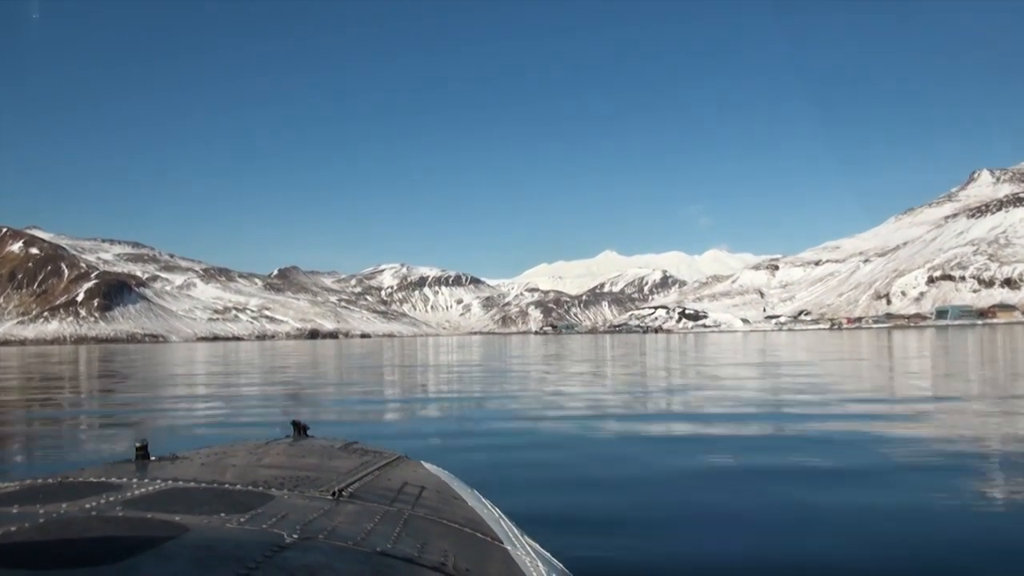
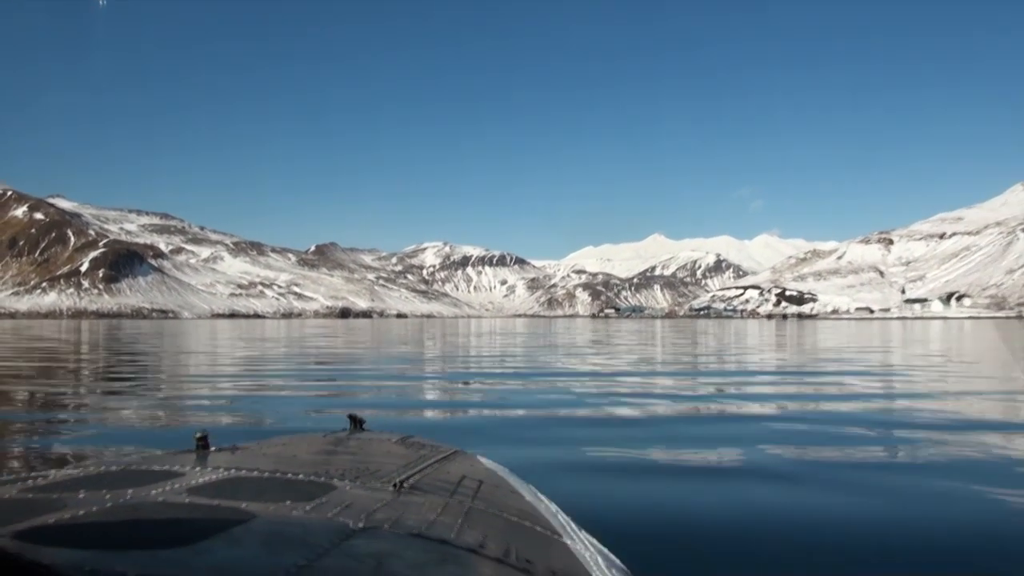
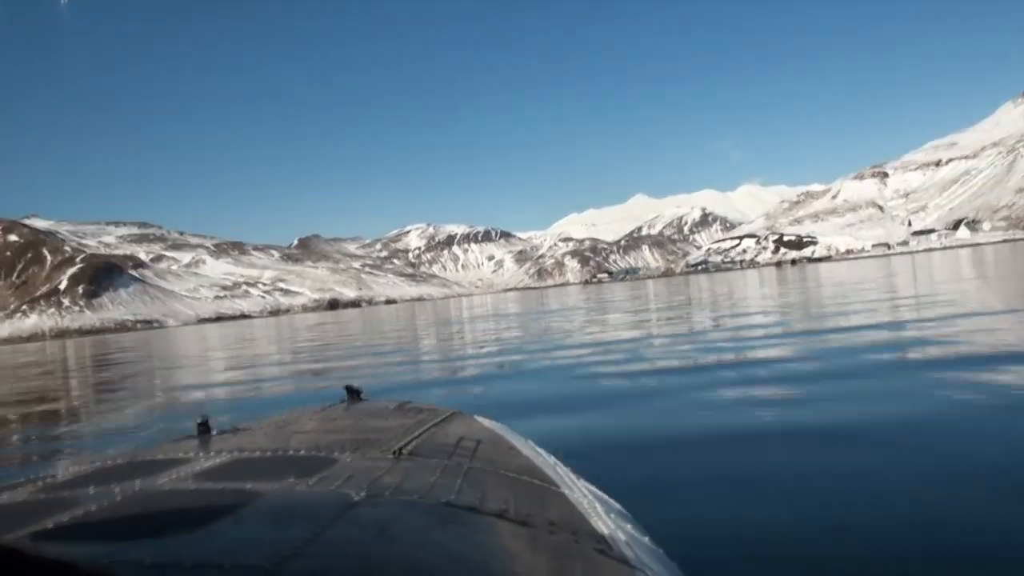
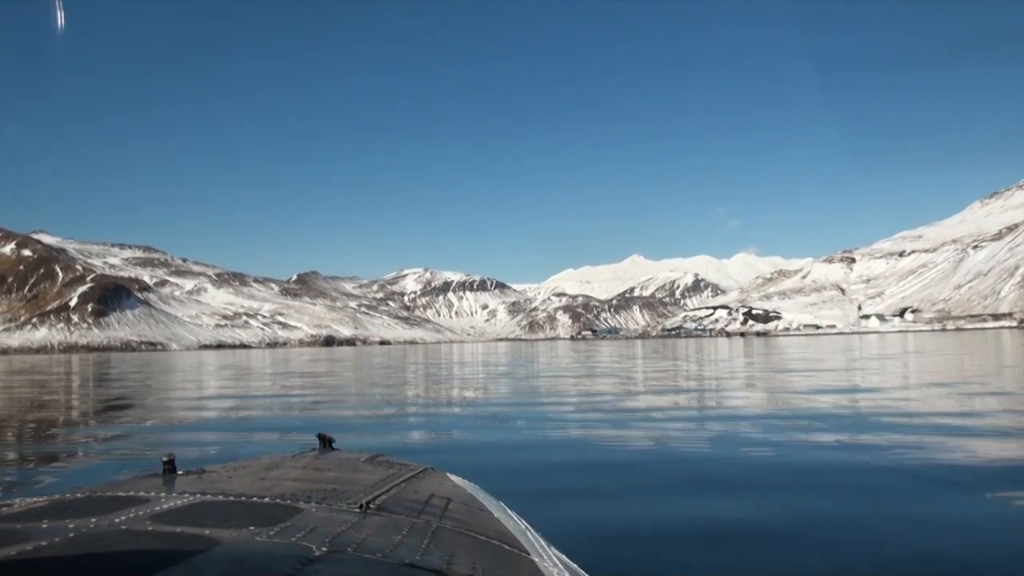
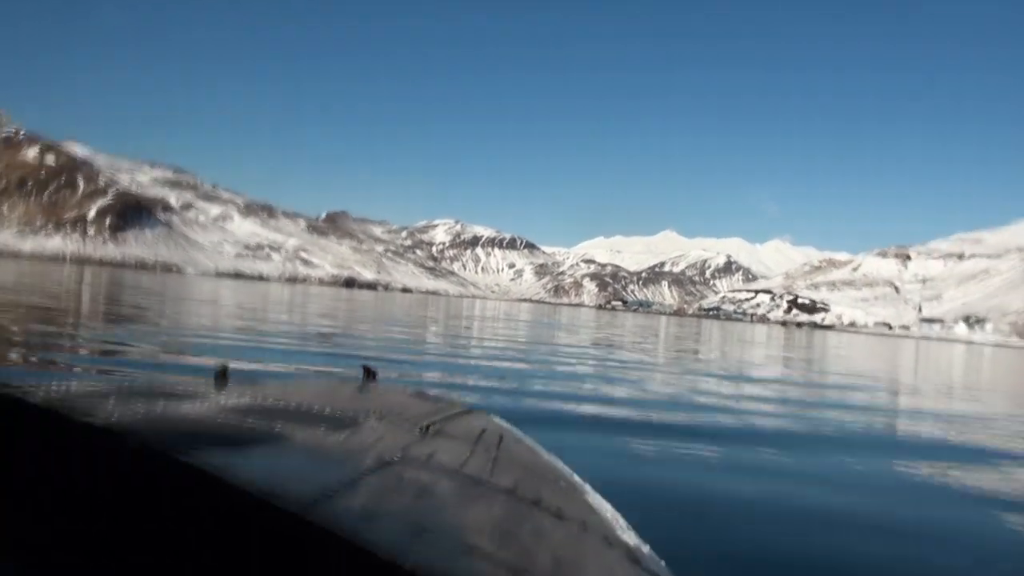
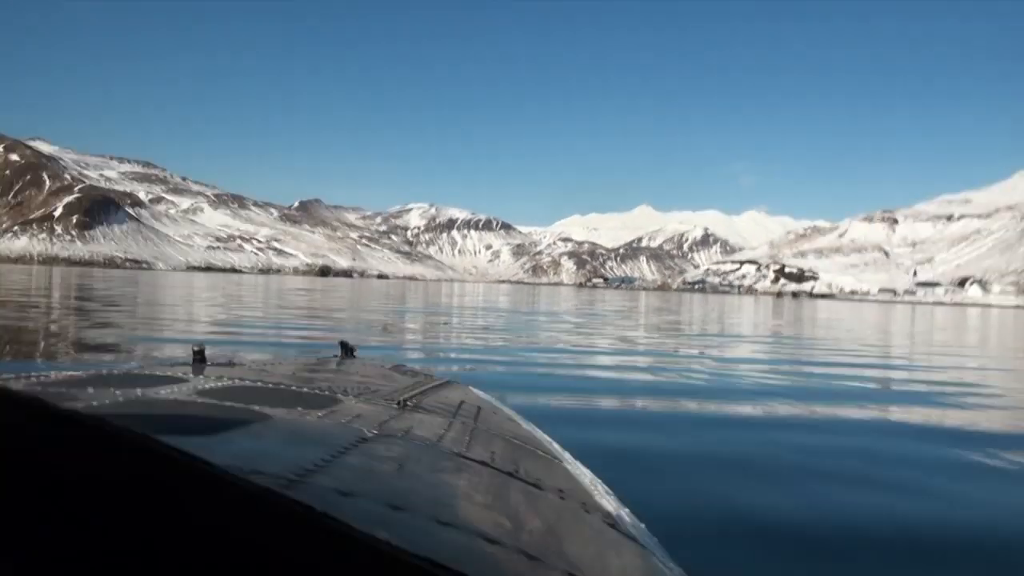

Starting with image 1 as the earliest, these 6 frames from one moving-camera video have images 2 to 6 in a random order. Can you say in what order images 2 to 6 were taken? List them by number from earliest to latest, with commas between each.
4, 2, 5, 3, 6
